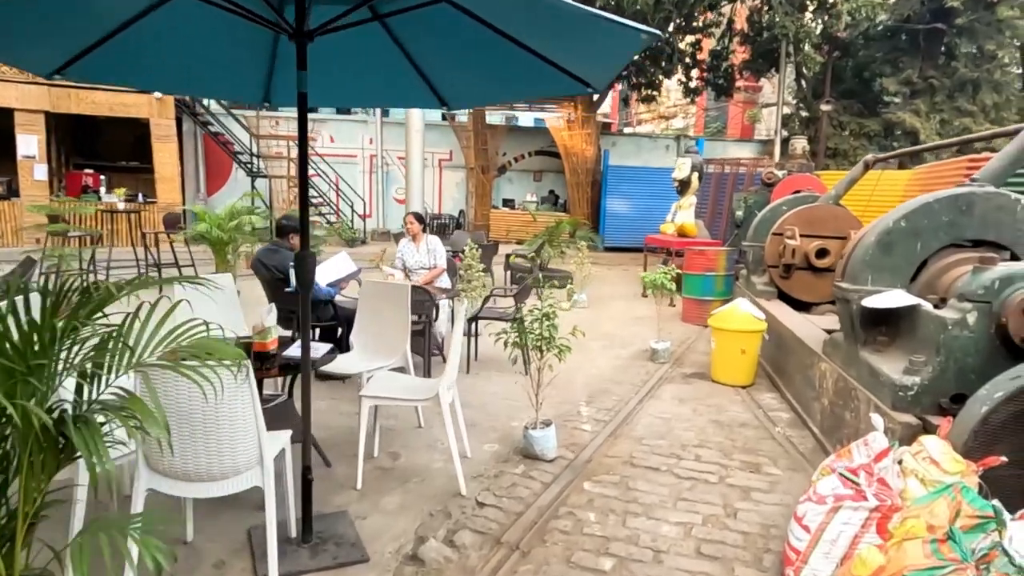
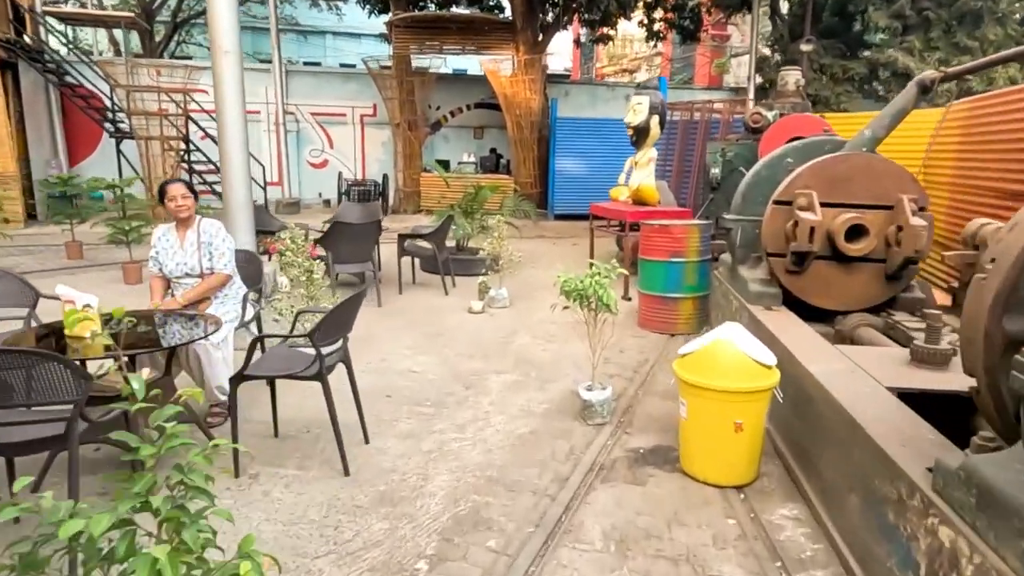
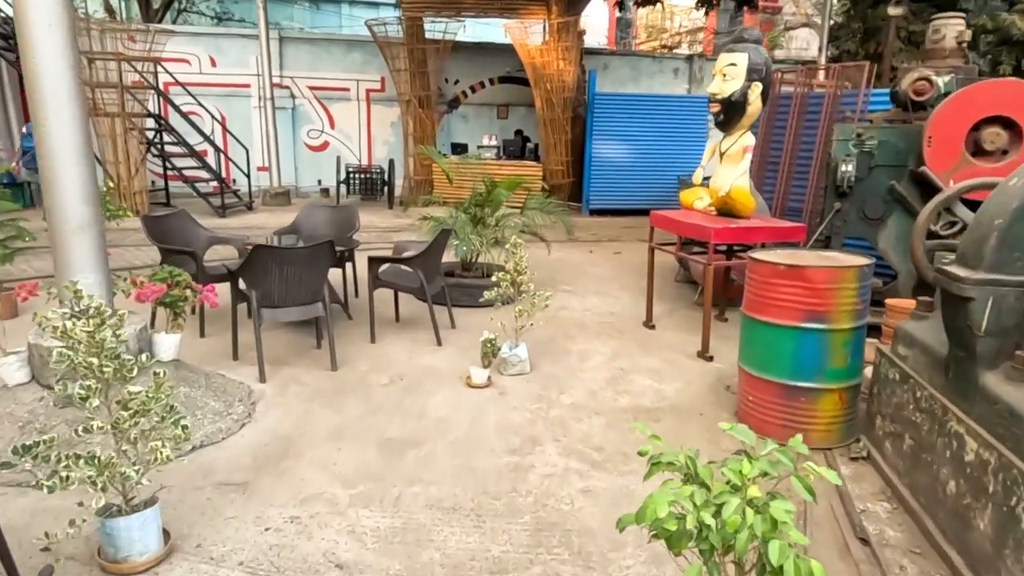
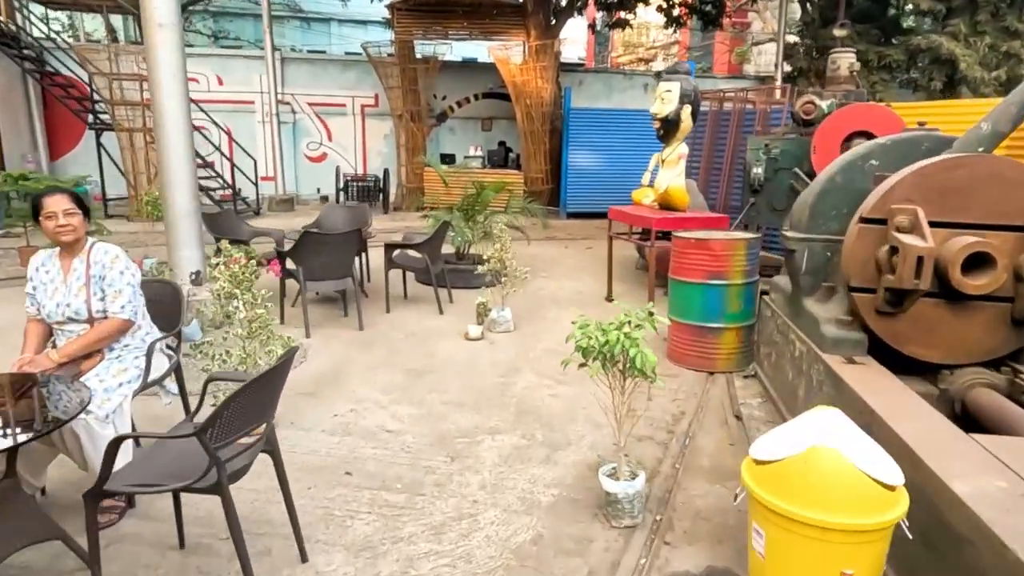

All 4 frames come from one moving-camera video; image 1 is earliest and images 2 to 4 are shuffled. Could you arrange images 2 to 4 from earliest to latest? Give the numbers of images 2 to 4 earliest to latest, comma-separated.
2, 4, 3
